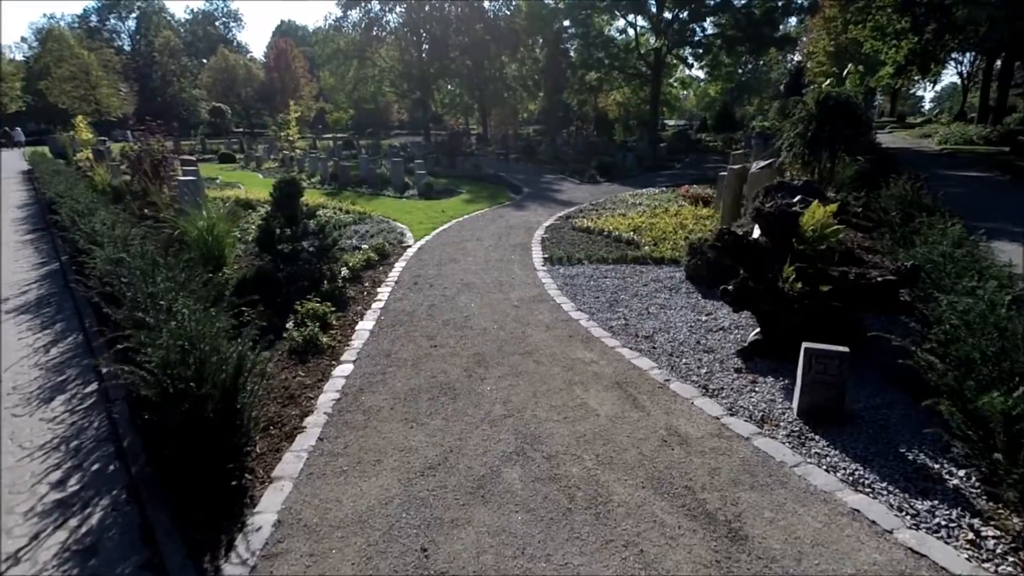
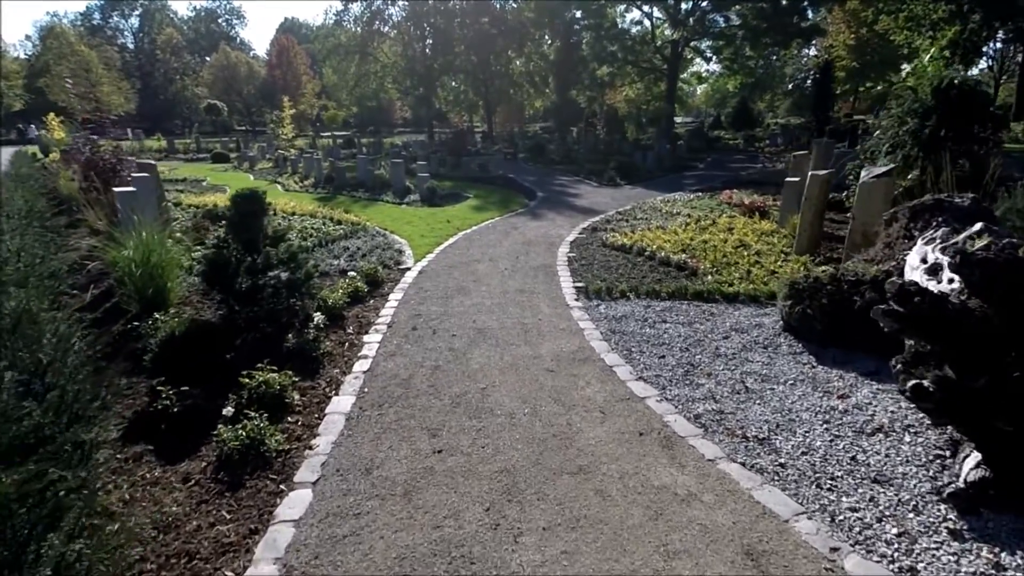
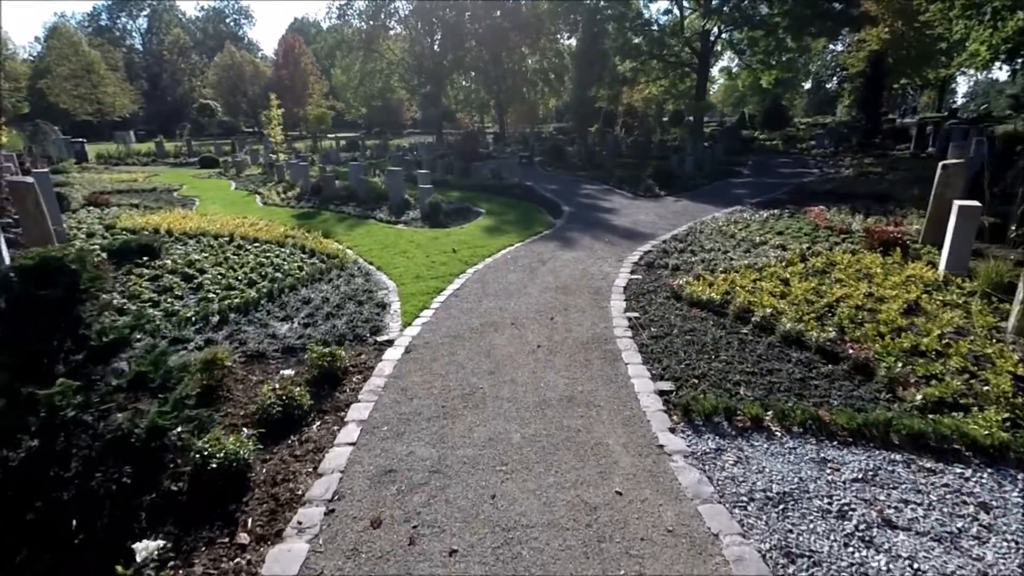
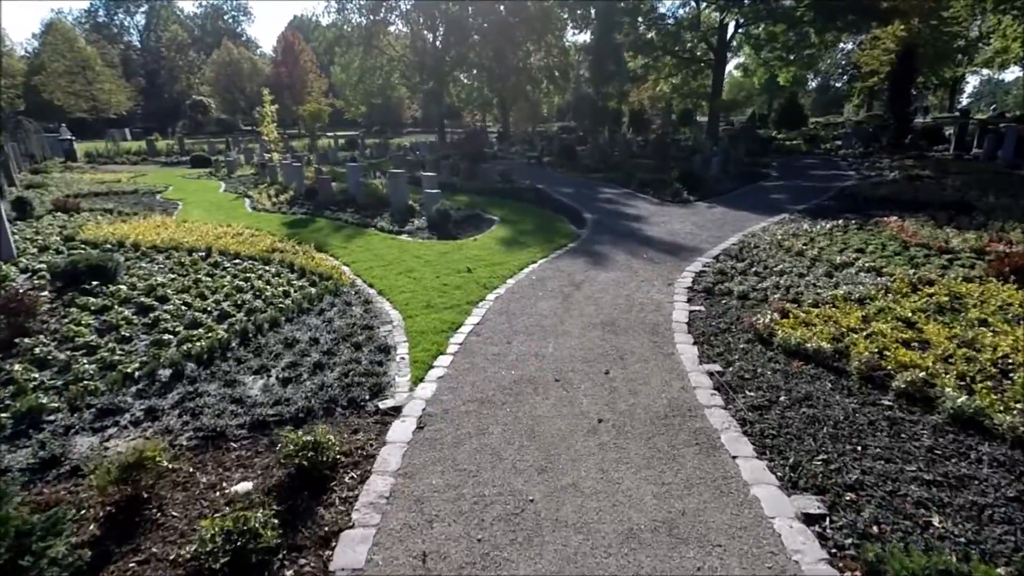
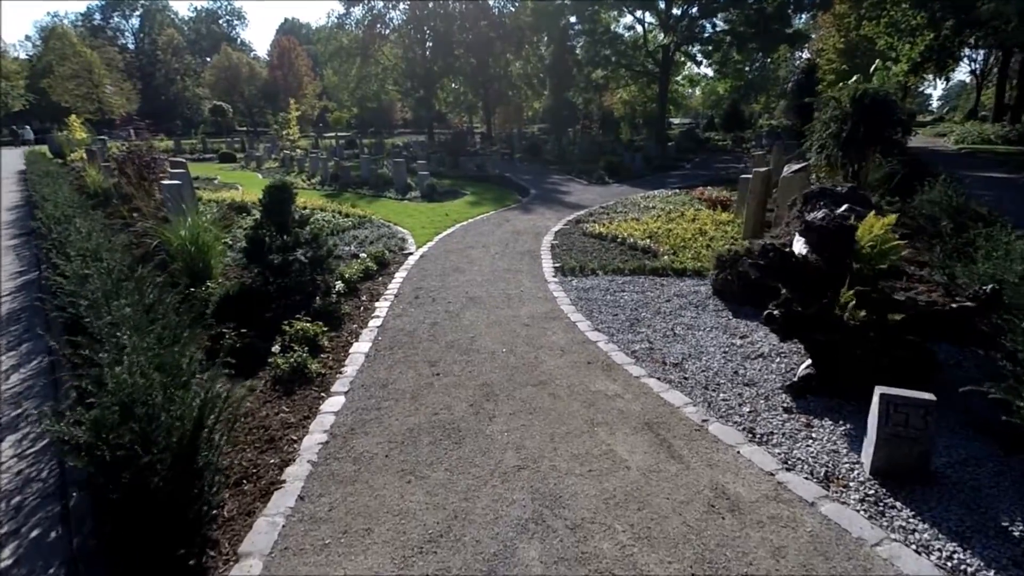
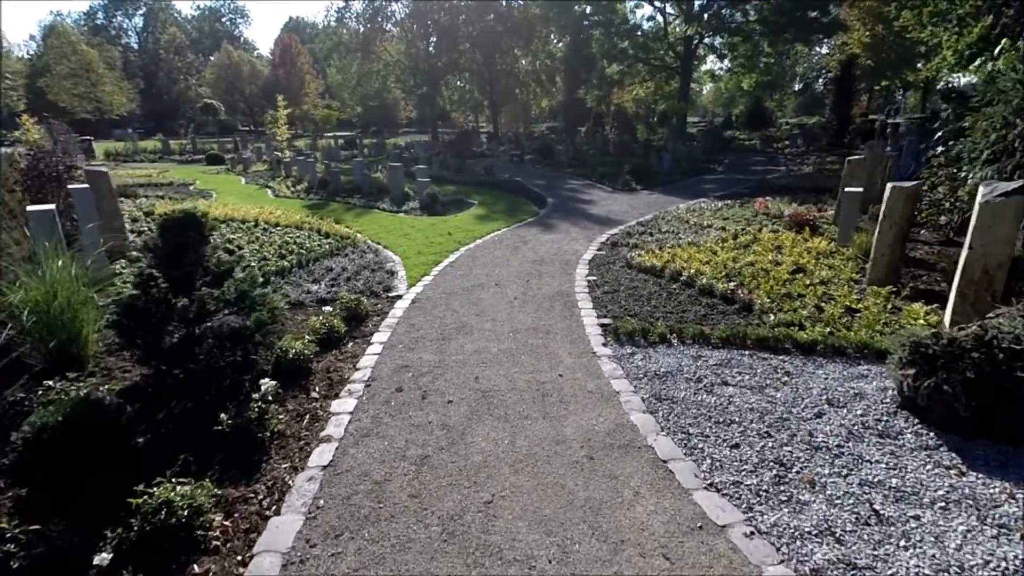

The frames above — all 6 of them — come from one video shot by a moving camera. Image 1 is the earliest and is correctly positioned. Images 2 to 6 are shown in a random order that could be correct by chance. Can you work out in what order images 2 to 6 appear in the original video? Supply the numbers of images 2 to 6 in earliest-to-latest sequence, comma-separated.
5, 2, 6, 3, 4
